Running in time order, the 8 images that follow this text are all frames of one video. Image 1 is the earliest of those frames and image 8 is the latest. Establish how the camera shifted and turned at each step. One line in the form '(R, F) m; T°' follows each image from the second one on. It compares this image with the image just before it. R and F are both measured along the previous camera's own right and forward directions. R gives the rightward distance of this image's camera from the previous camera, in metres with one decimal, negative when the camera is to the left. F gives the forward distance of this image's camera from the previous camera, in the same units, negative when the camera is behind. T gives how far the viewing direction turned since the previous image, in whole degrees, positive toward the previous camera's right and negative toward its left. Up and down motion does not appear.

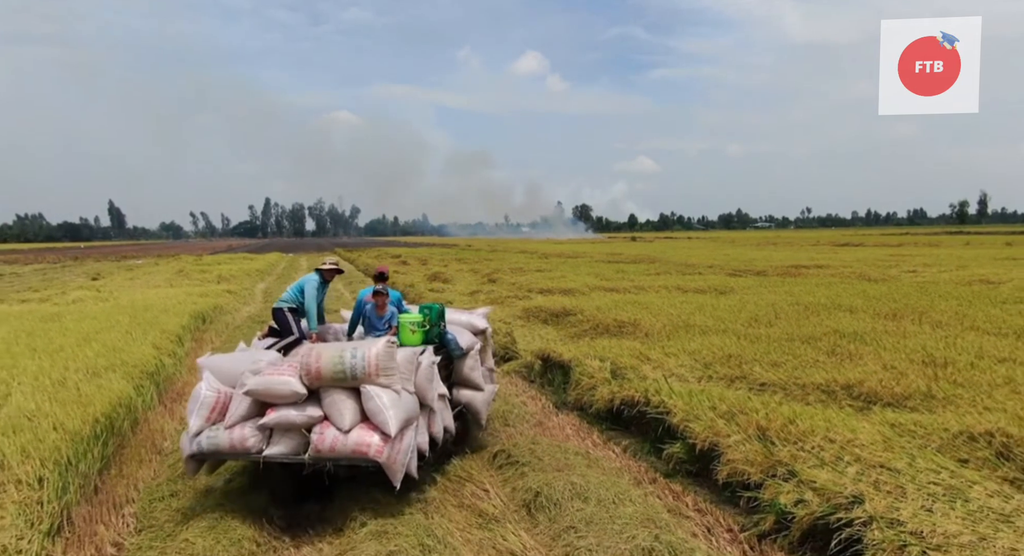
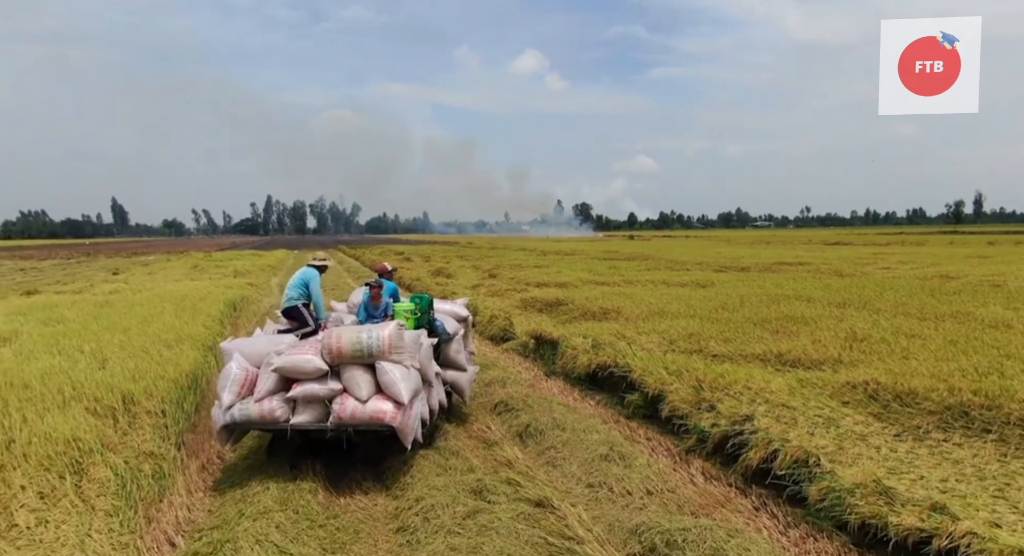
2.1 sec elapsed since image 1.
(0.0, -1.5) m; 0°
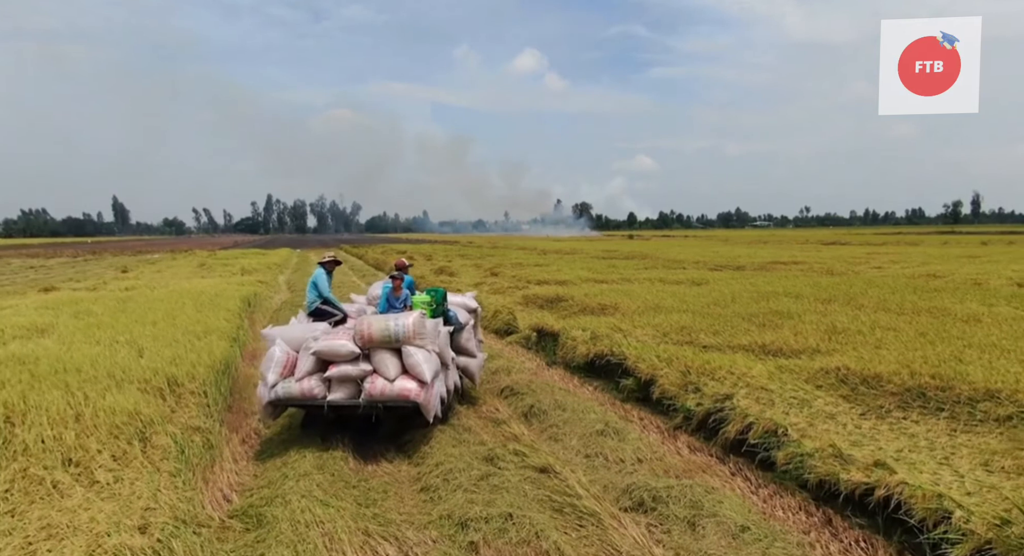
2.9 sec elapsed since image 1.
(-0.1, -0.6) m; 0°
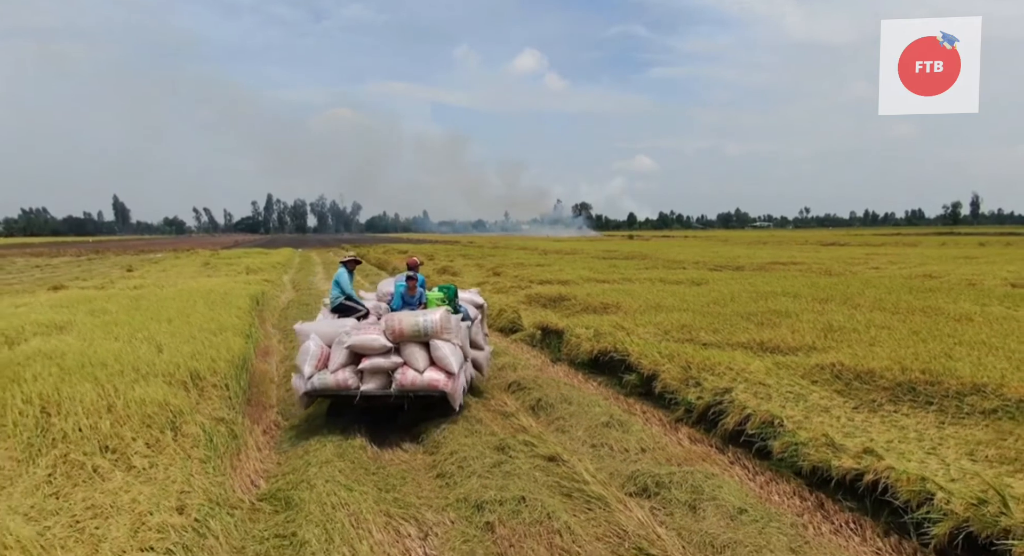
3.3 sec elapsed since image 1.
(-0.1, -0.3) m; 0°
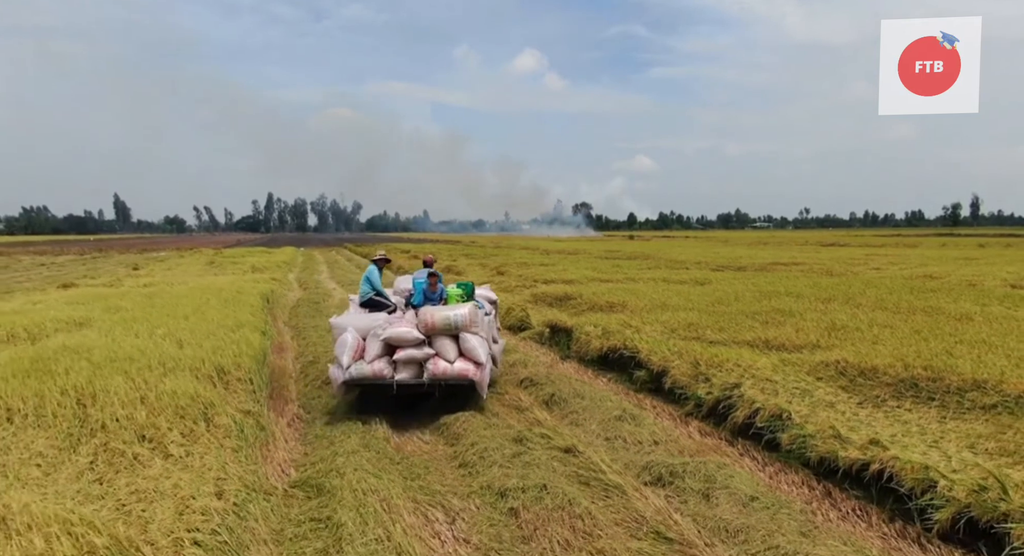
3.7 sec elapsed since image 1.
(-0.2, -0.2) m; 0°
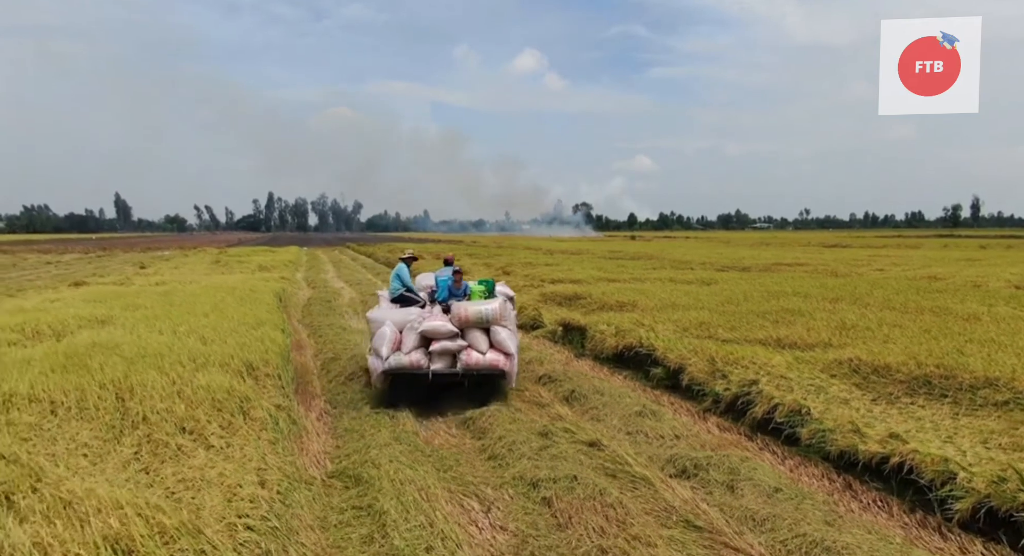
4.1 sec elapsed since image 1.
(-0.2, -0.2) m; 0°
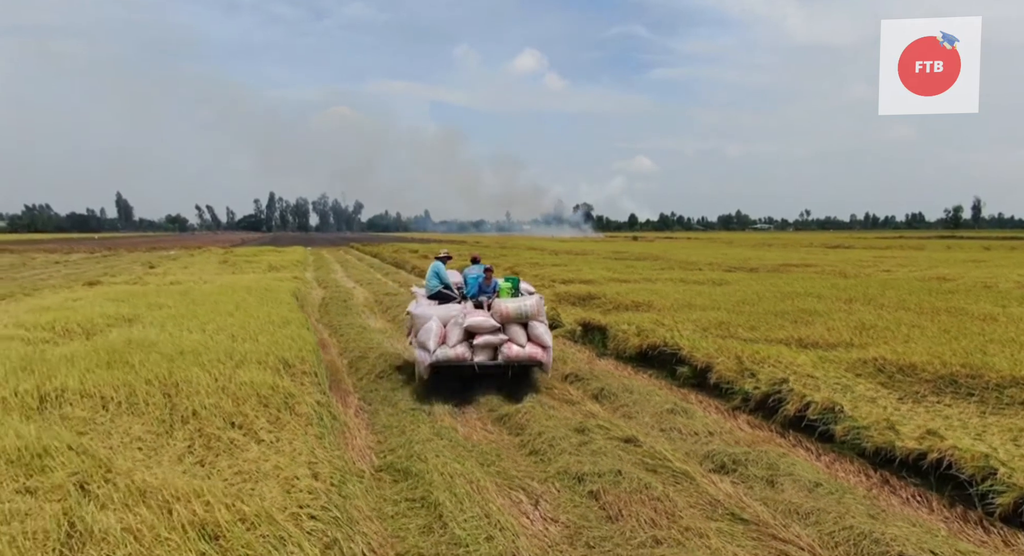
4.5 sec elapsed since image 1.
(-0.4, -0.1) m; 0°
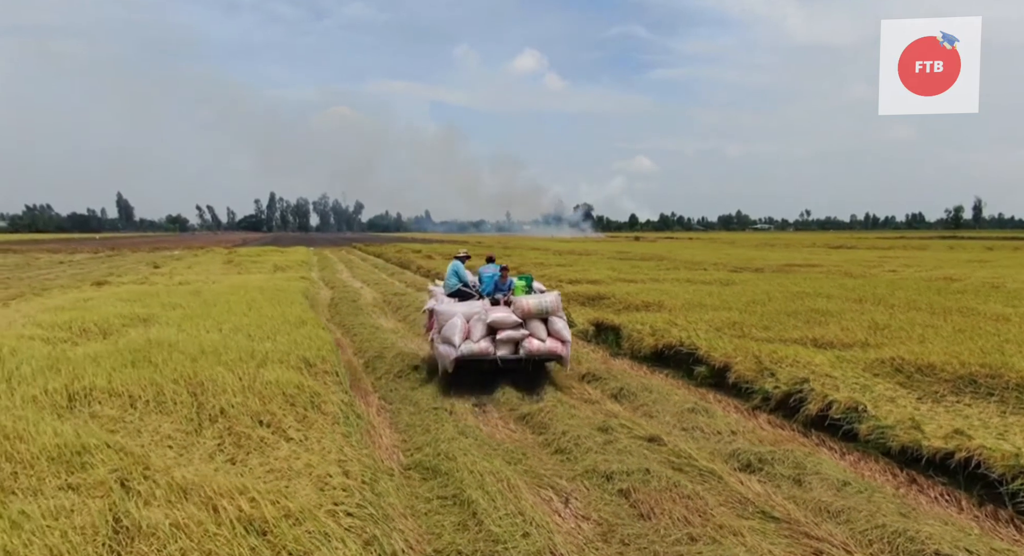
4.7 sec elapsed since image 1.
(-0.2, 0.0) m; 0°
